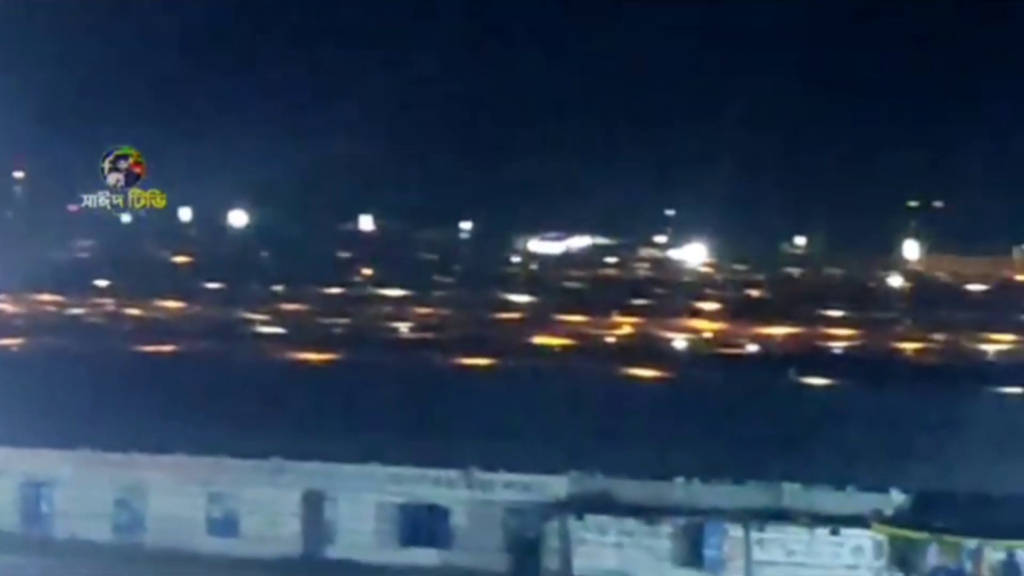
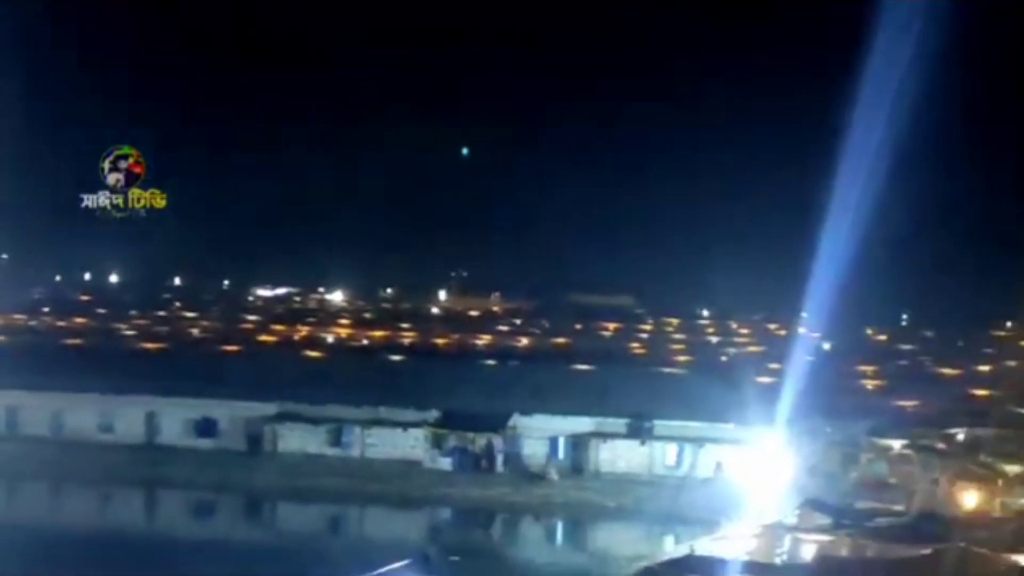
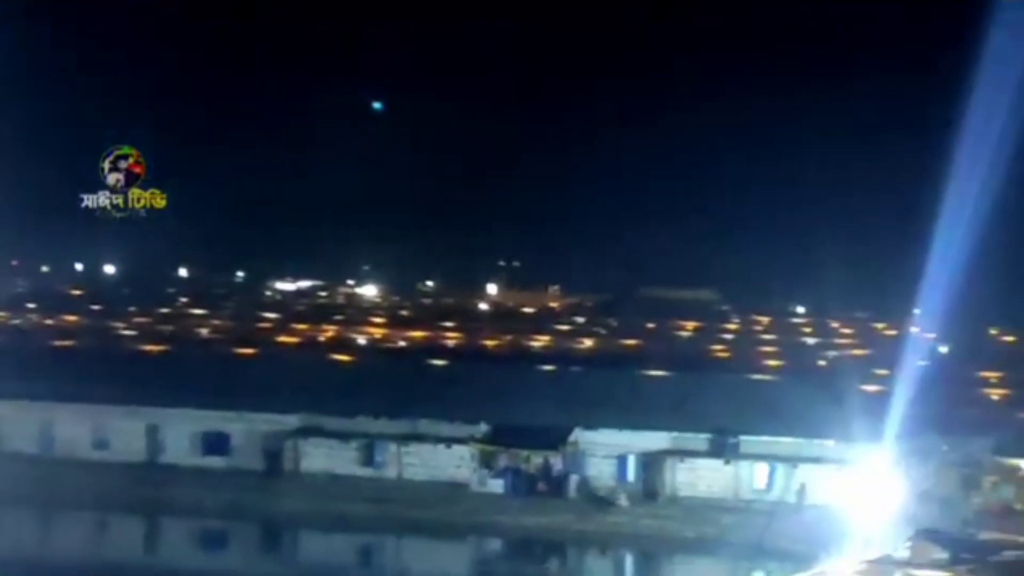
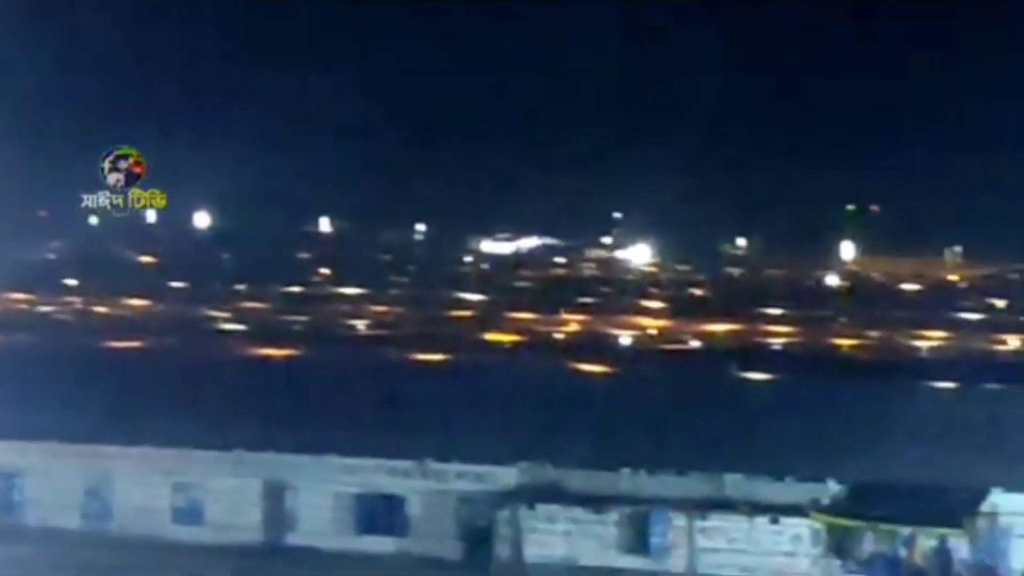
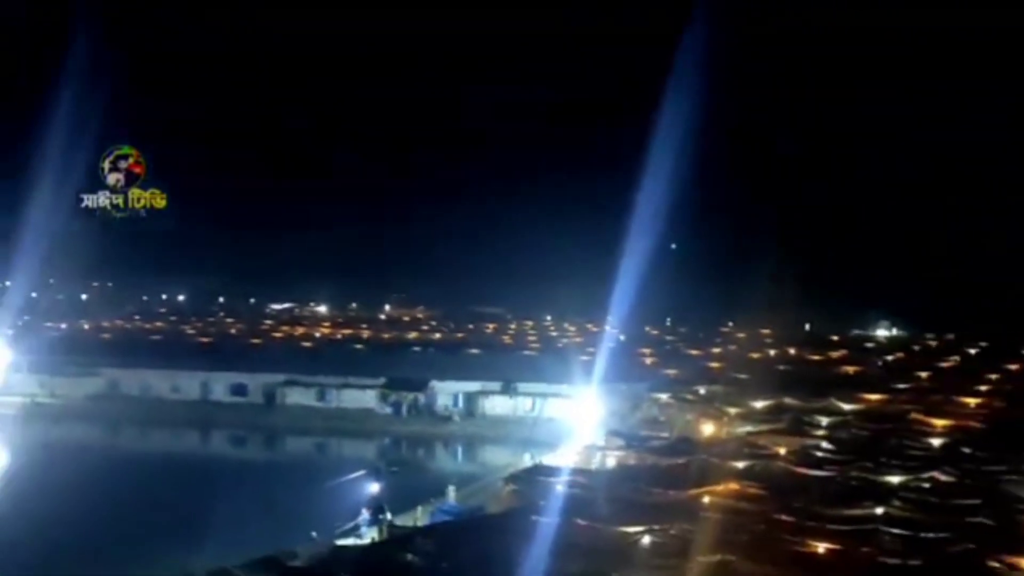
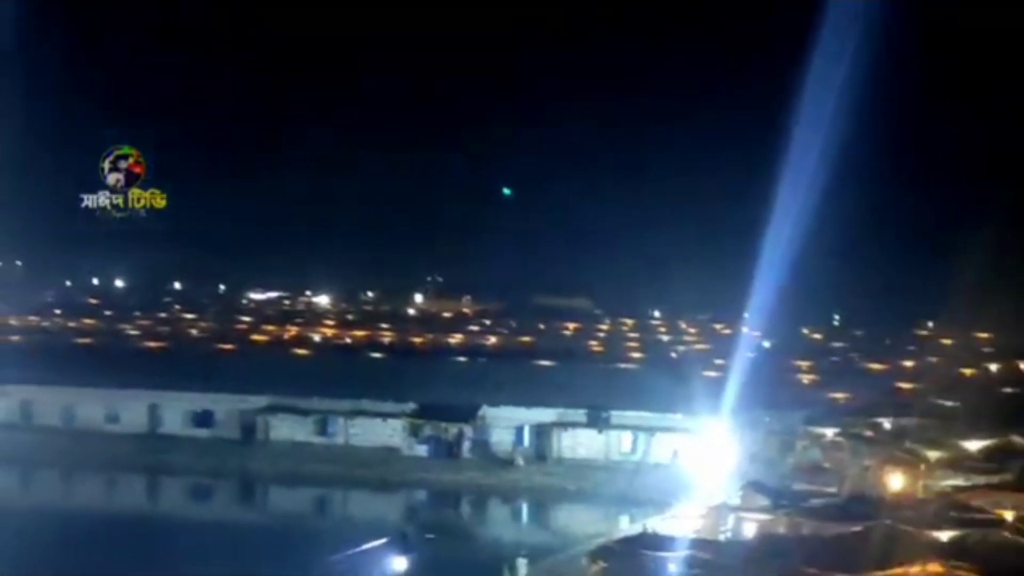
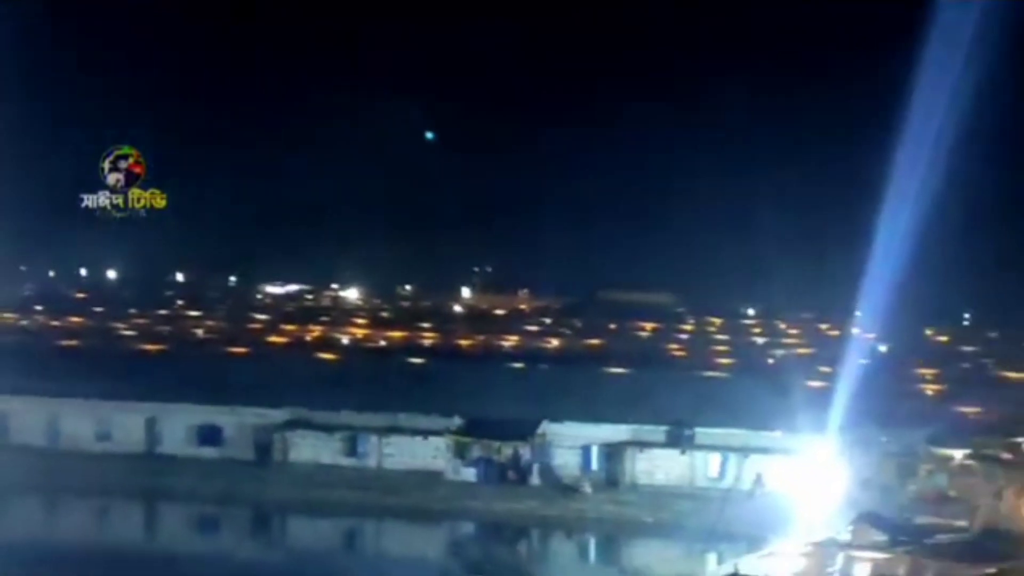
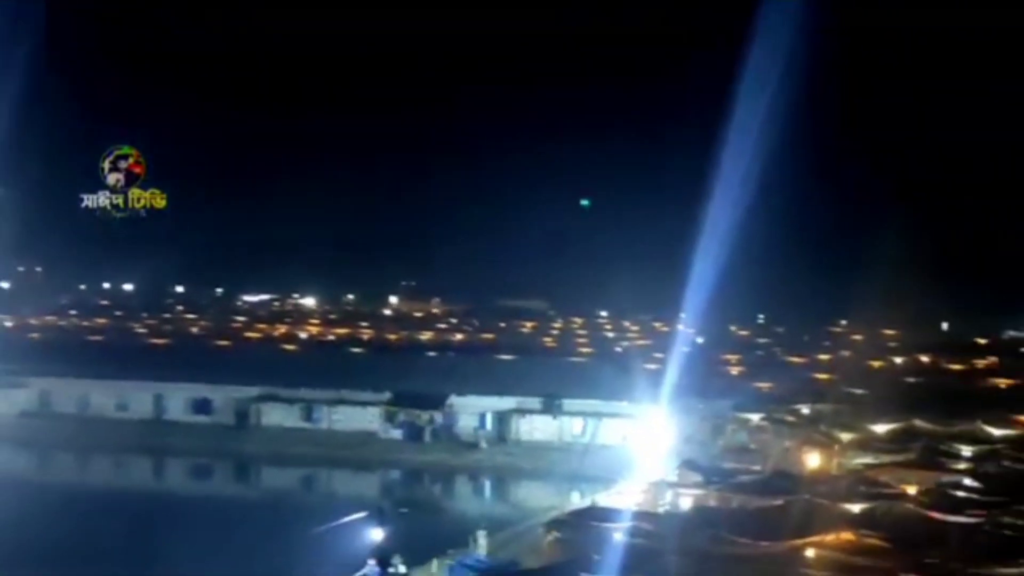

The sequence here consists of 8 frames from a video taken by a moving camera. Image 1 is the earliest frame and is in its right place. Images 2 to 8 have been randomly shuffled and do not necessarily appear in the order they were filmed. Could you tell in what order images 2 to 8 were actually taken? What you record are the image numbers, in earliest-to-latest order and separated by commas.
4, 3, 7, 2, 6, 8, 5
